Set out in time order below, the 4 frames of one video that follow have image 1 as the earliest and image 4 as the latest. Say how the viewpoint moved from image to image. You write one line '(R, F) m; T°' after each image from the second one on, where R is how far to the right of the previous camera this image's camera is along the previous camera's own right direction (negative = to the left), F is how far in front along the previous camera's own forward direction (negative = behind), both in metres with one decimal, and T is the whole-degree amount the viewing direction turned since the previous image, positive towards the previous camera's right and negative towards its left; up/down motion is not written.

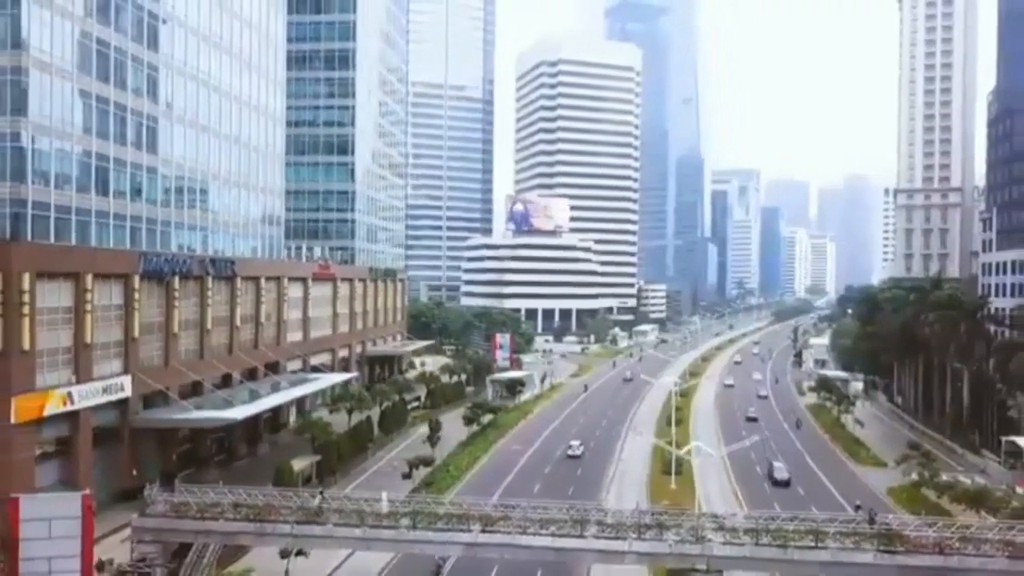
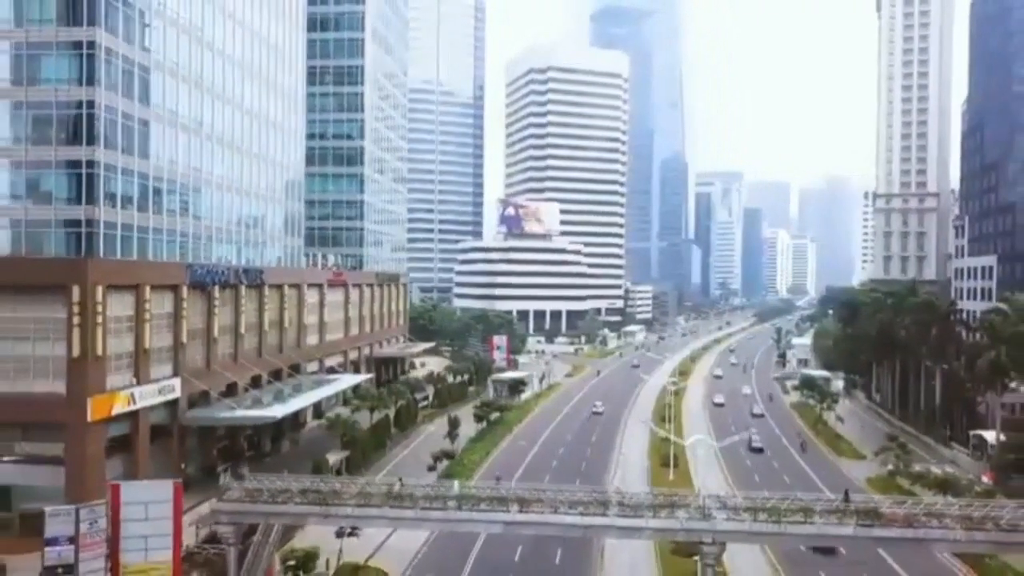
(-1.7, -4.6) m; +1°
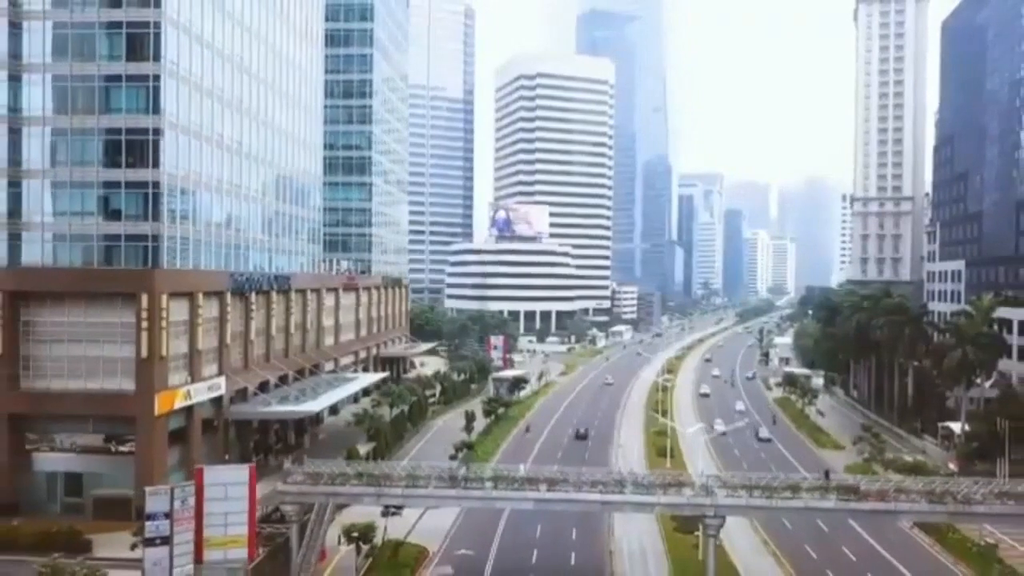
(-1.9, -5.2) m; +1°
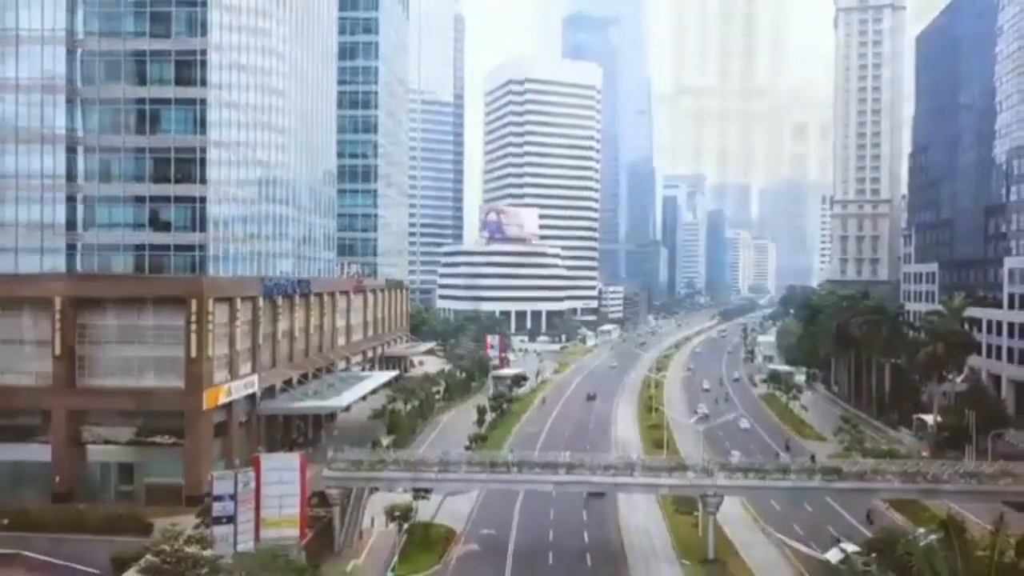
(-1.8, -4.7) m; +1°
